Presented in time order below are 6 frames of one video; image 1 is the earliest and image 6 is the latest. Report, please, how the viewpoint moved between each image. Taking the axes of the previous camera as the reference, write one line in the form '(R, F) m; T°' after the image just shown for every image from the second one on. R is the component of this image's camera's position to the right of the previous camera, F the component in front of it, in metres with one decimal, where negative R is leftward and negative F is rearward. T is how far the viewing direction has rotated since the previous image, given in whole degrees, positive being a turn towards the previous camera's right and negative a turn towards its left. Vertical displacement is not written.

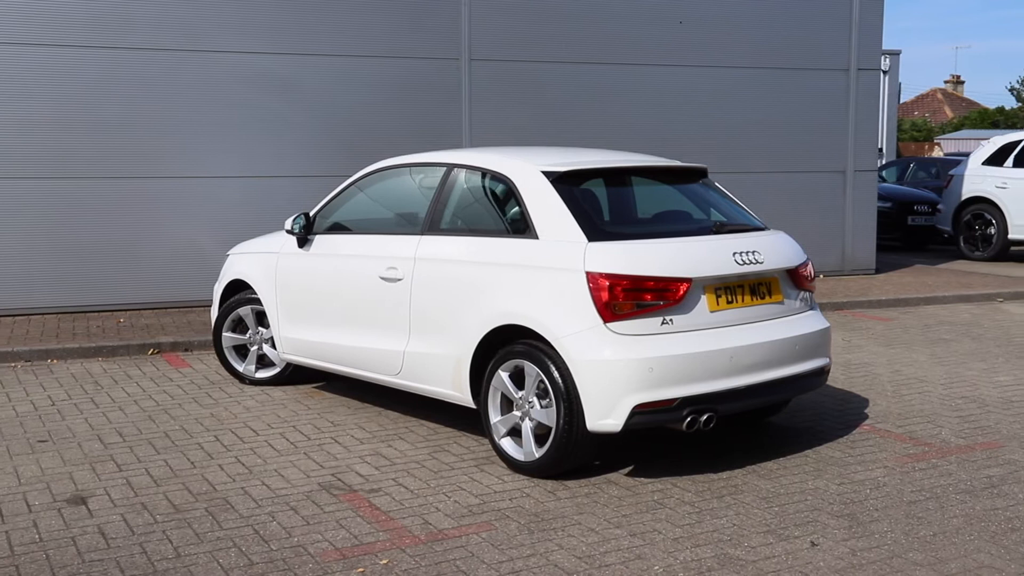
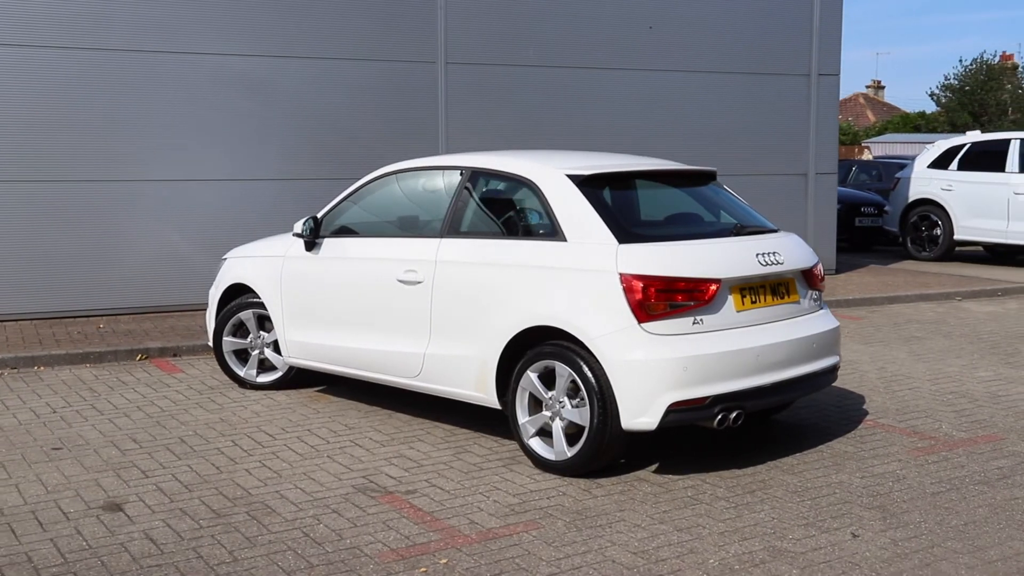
(-0.5, -0.1) m; +4°
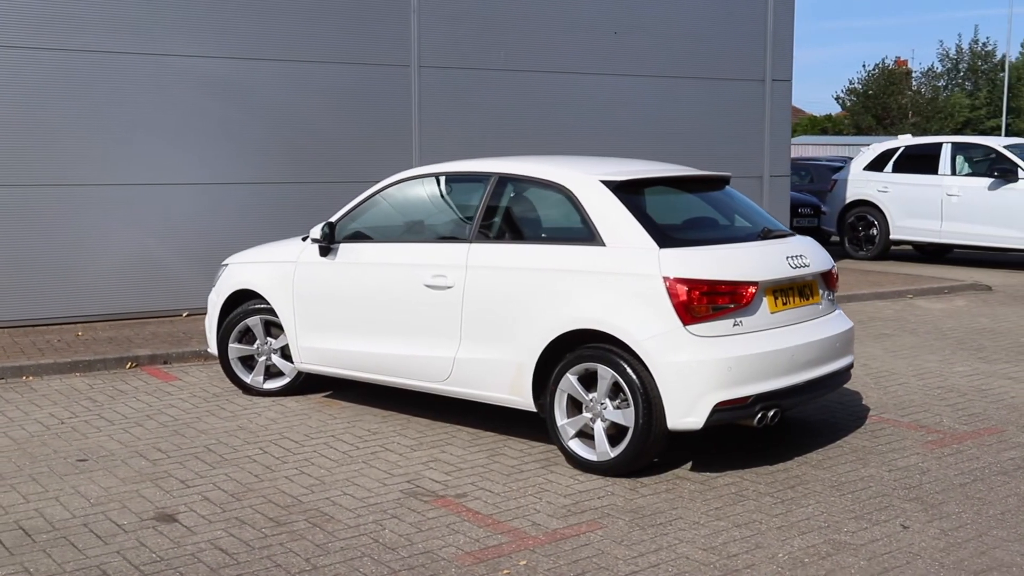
(-0.7, 0.0) m; +5°
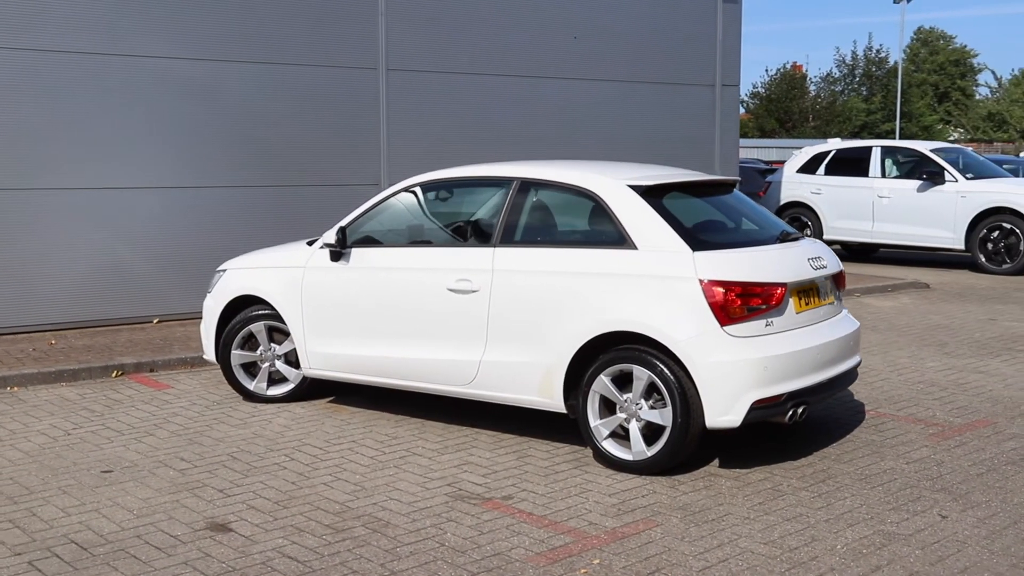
(-0.7, 0.0) m; +5°
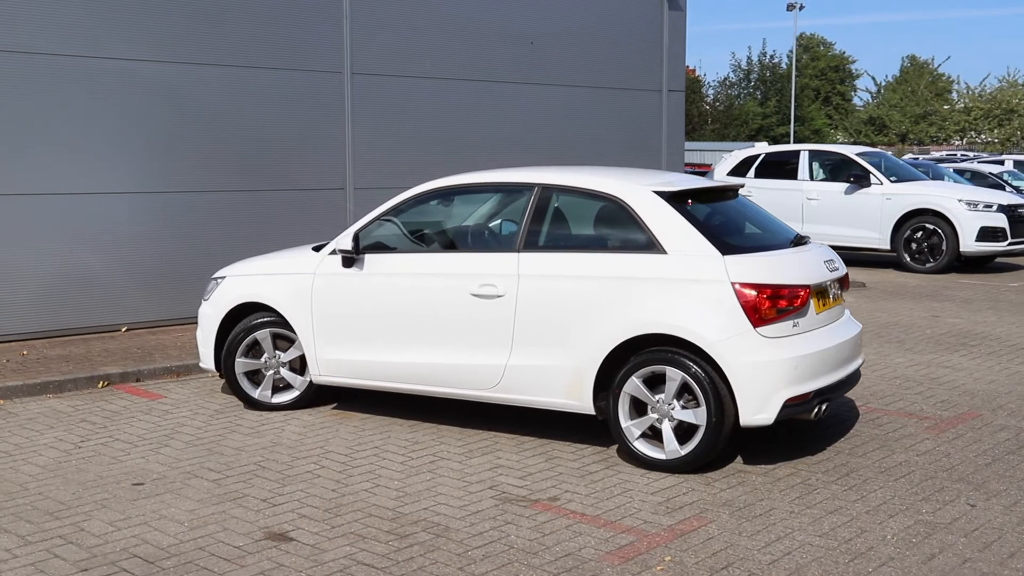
(-0.7, 0.0) m; +5°
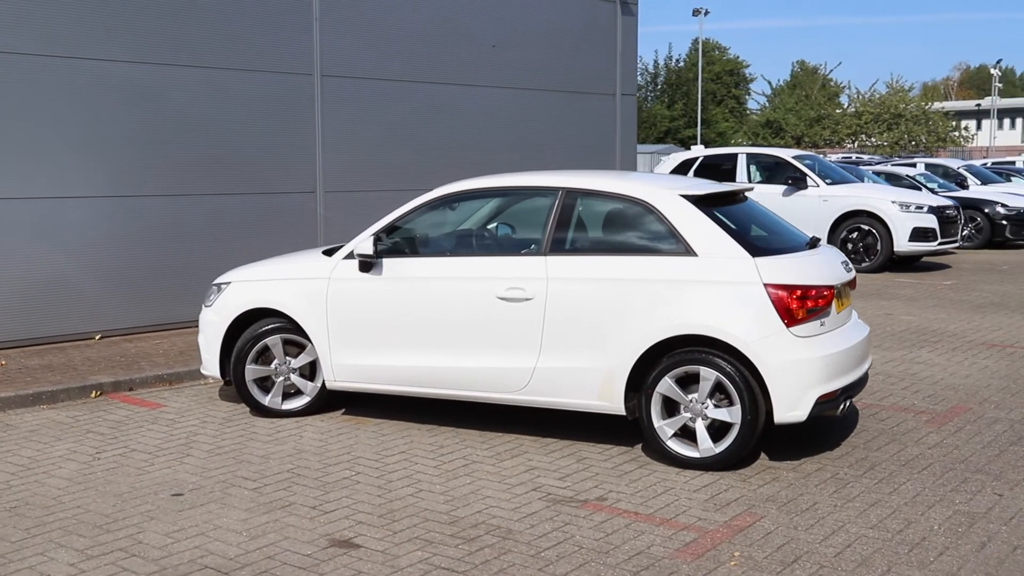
(-0.7, 0.0) m; +5°
